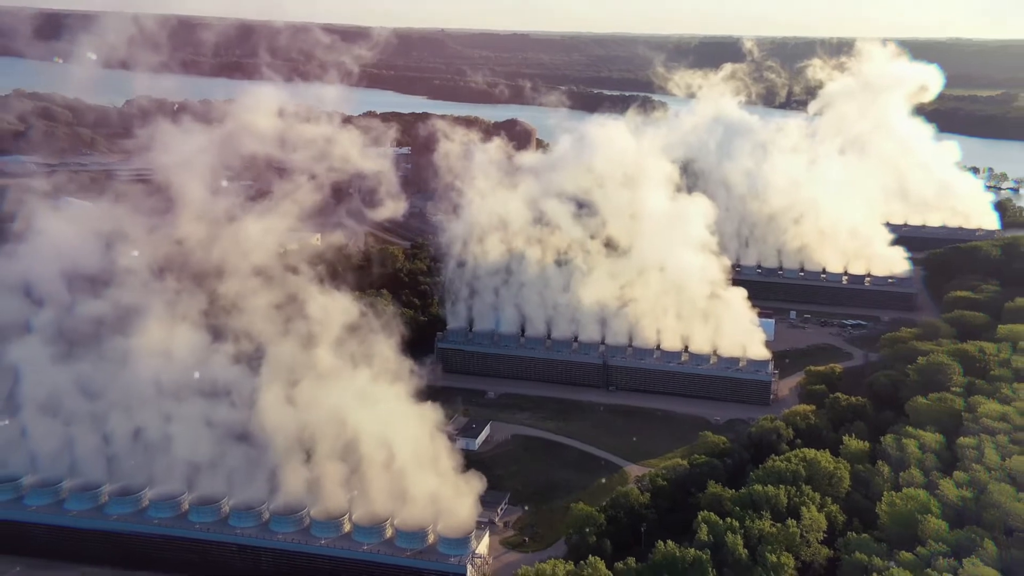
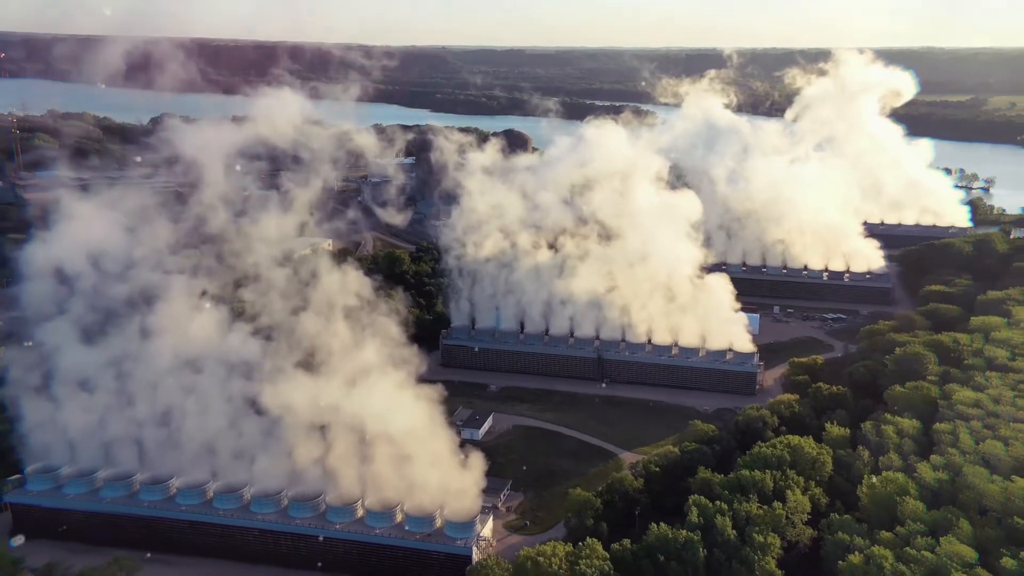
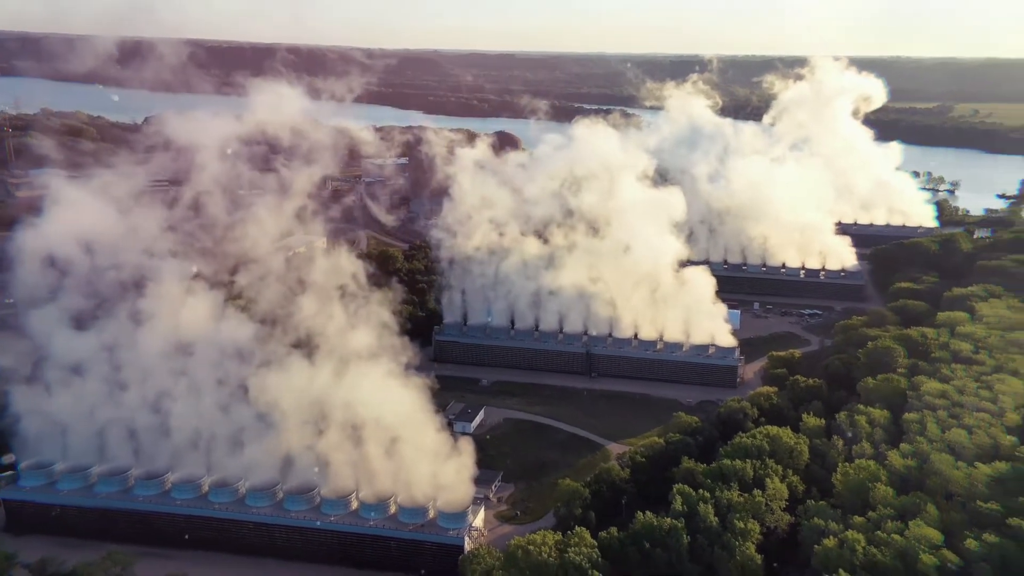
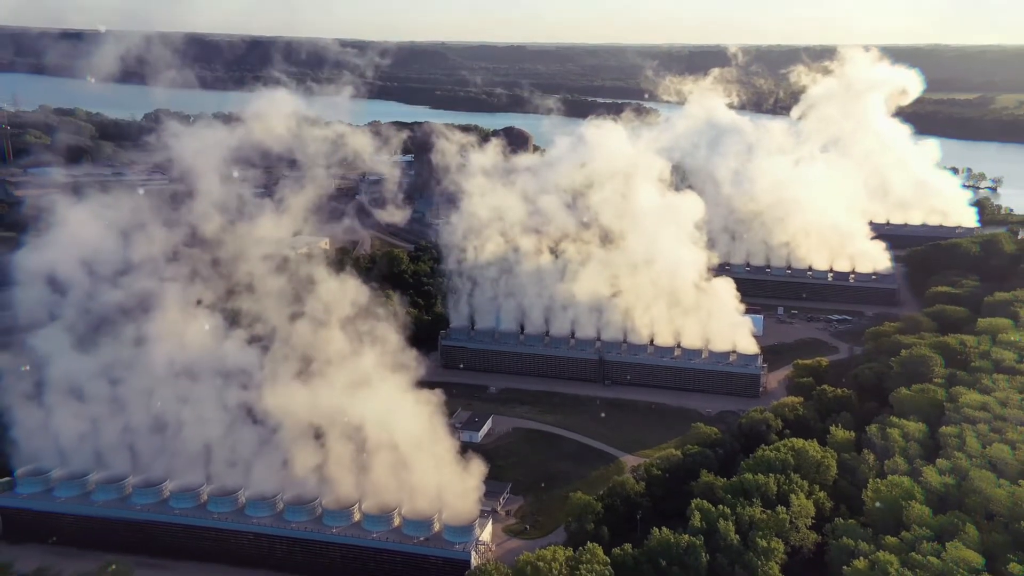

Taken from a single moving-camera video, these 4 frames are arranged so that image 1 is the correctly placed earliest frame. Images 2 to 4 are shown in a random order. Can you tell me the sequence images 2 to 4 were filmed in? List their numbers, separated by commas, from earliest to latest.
4, 2, 3
